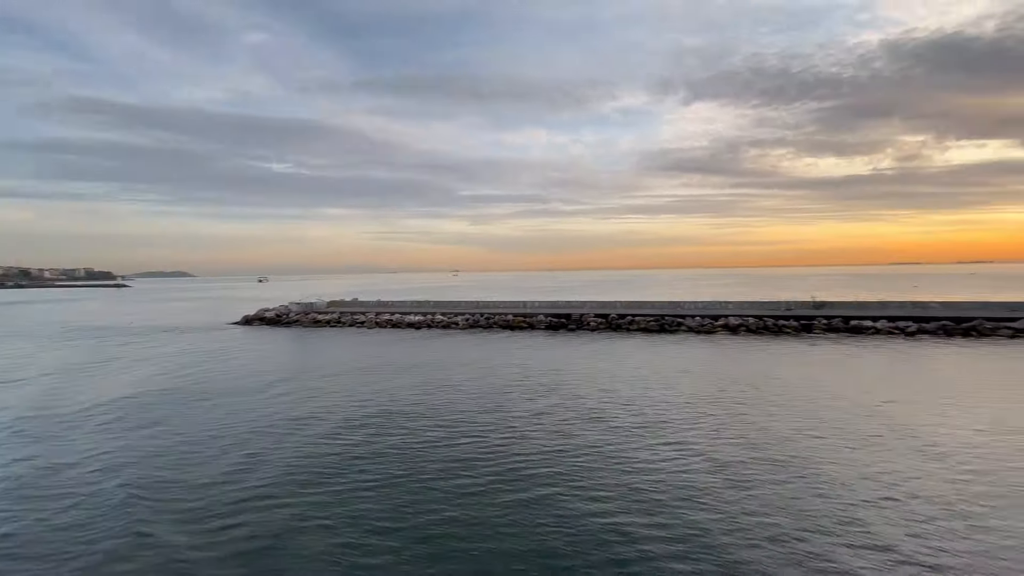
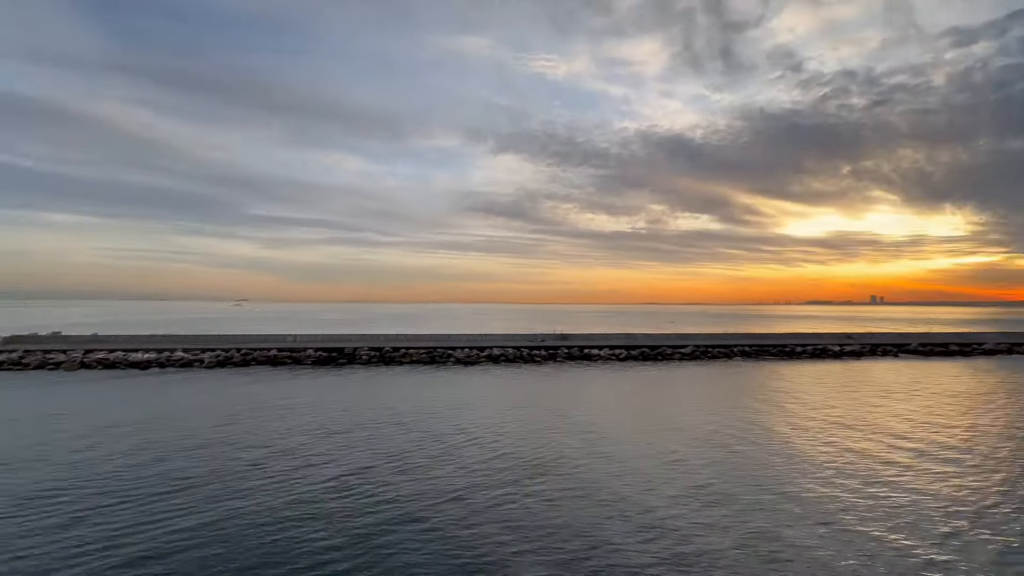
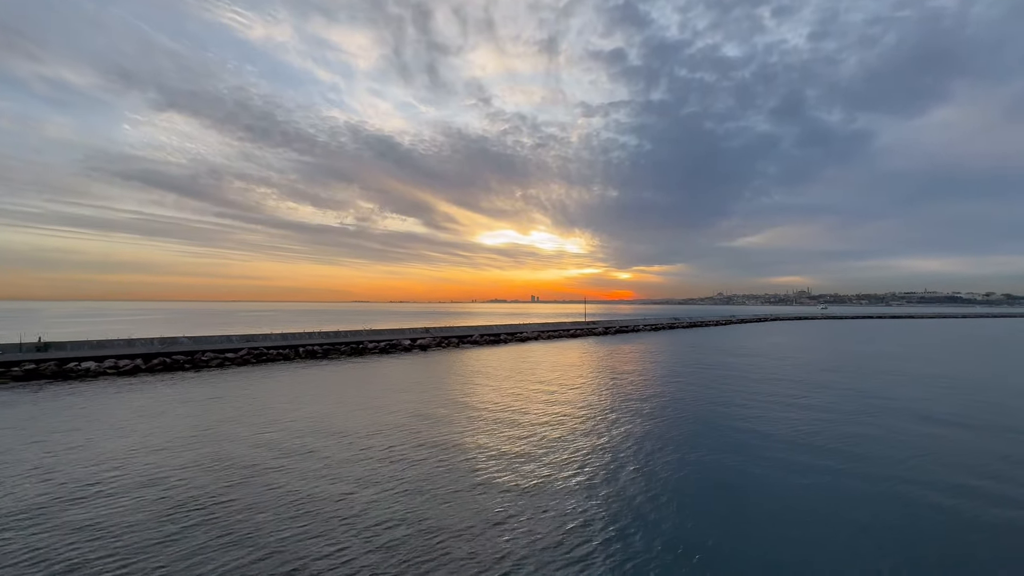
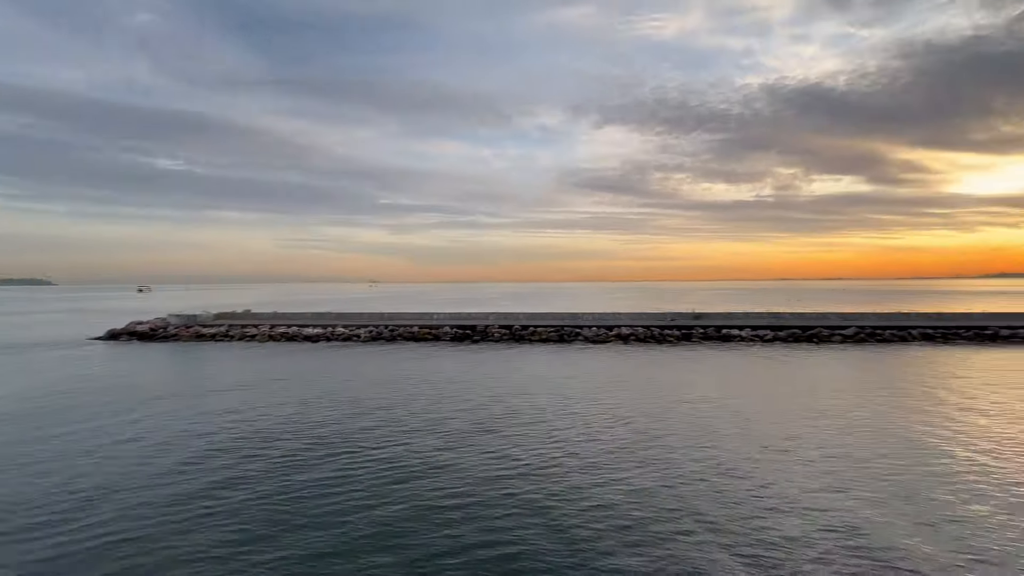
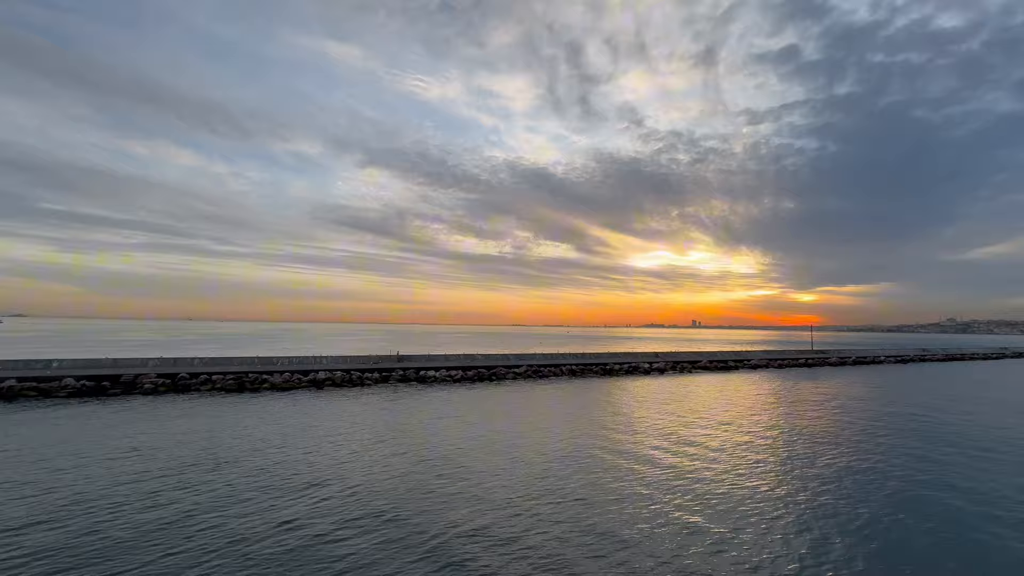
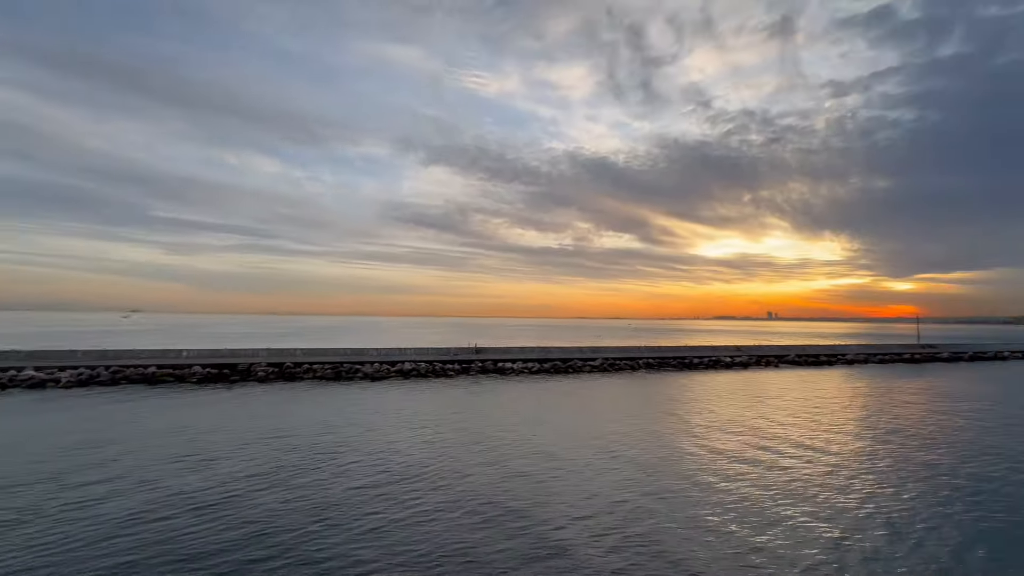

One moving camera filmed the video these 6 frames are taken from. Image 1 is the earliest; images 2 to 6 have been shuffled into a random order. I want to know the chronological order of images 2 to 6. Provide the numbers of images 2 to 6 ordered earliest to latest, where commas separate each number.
4, 2, 6, 5, 3
